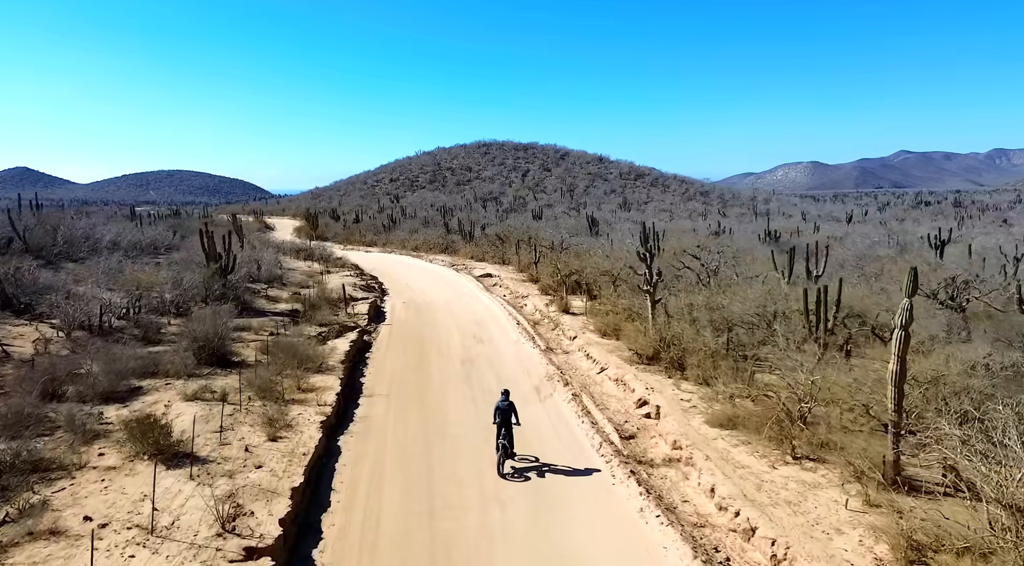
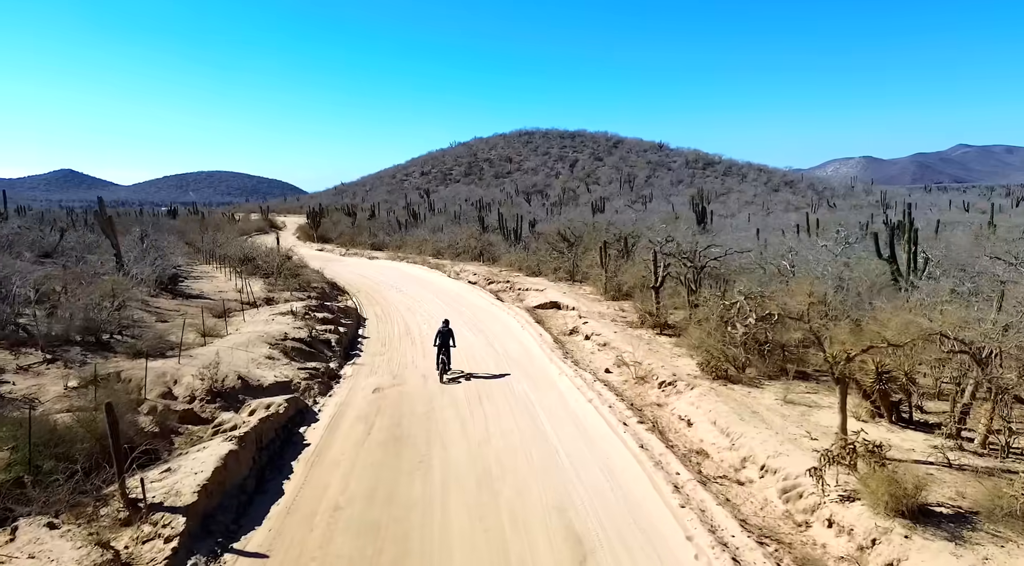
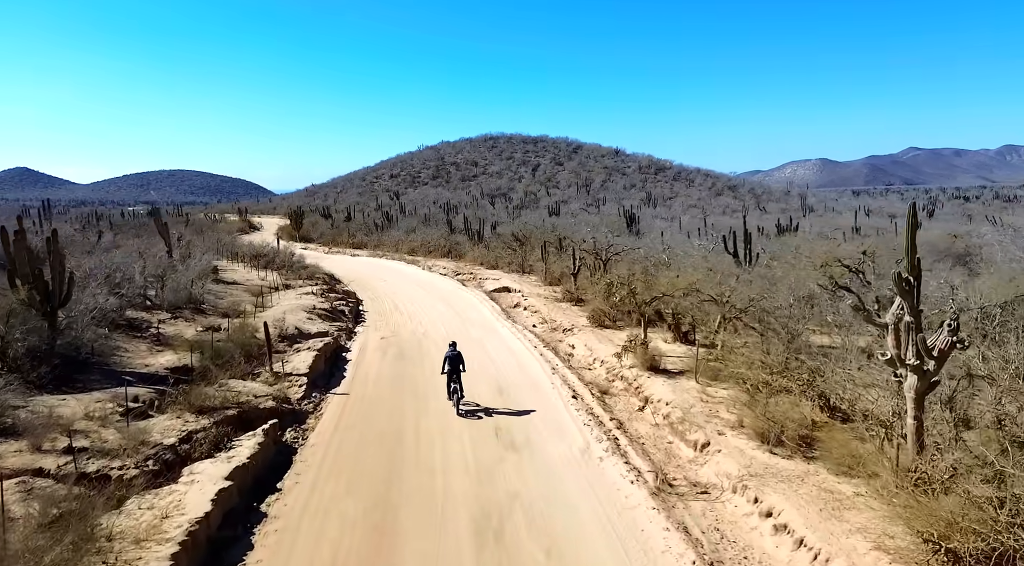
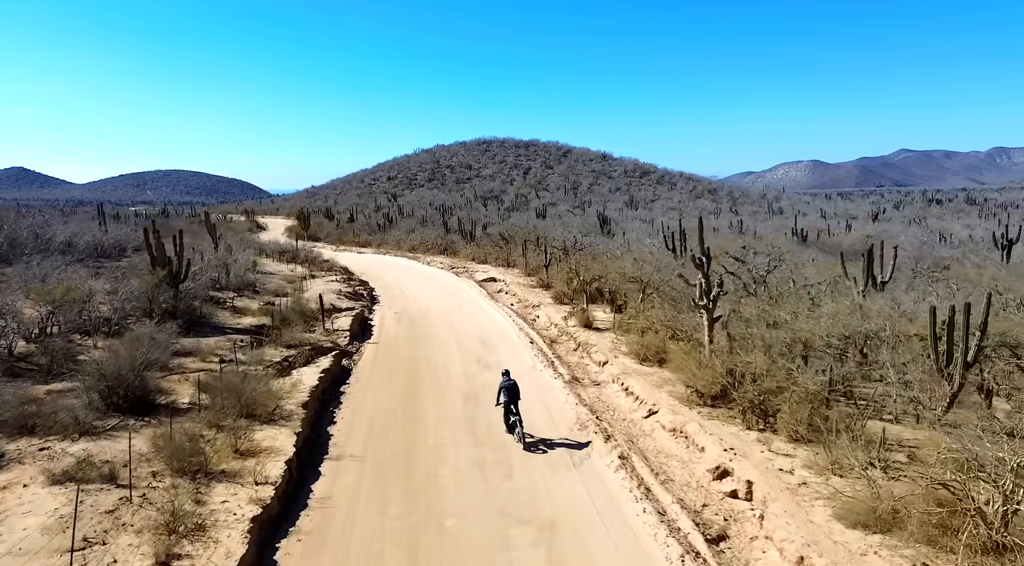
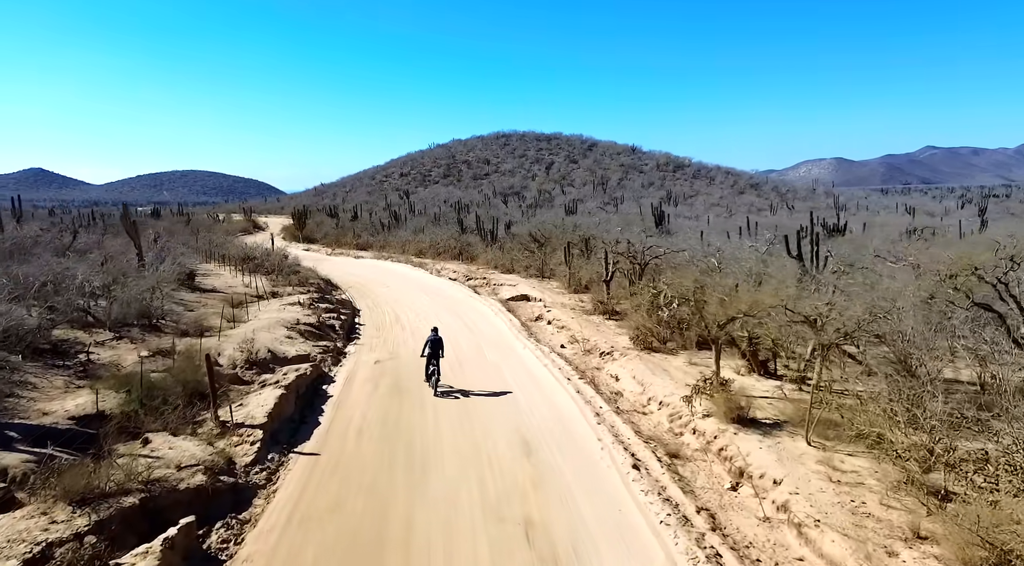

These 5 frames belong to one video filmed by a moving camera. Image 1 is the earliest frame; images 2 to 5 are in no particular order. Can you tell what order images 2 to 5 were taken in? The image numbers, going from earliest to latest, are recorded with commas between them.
4, 3, 5, 2
